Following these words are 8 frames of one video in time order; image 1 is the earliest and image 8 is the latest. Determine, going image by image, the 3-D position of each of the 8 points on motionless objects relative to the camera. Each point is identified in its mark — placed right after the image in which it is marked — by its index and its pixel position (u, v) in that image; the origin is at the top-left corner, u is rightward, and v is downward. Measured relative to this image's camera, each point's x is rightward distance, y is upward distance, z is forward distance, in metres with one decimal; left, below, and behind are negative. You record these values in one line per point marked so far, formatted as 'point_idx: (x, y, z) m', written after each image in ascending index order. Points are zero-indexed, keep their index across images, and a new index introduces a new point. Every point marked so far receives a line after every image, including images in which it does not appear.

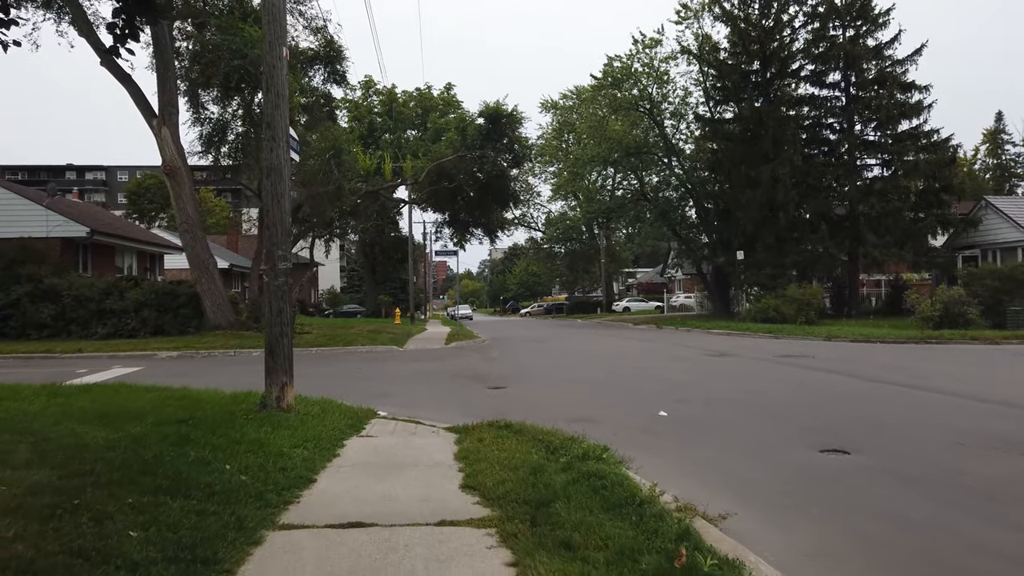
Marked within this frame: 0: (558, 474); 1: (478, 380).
0: (+0.3, -1.3, +5.2) m
1: (-0.4, -1.5, +12.5) m
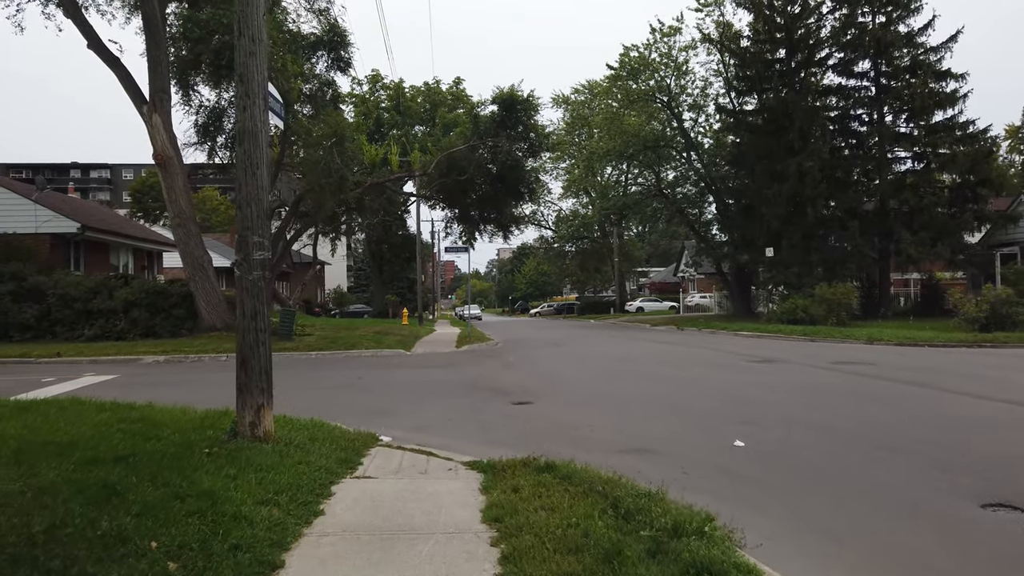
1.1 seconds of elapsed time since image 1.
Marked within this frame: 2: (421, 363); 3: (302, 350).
0: (+0.6, -1.2, +3.4) m
1: (-0.1, -1.5, +10.8) m
2: (-2.0, -1.6, +16.7) m
3: (-5.4, -1.6, +19.8) m
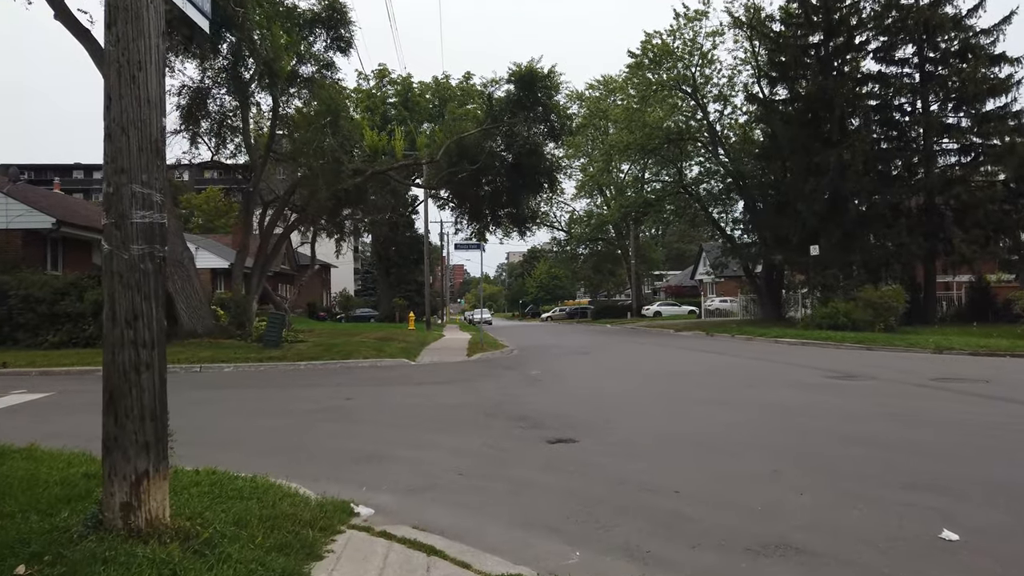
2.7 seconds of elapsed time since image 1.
0: (+0.9, -1.1, +0.7) m
1: (+0.3, -1.4, +8.0) m
2: (-1.5, -1.6, +14.0) m
3: (-5.0, -1.6, +17.2) m
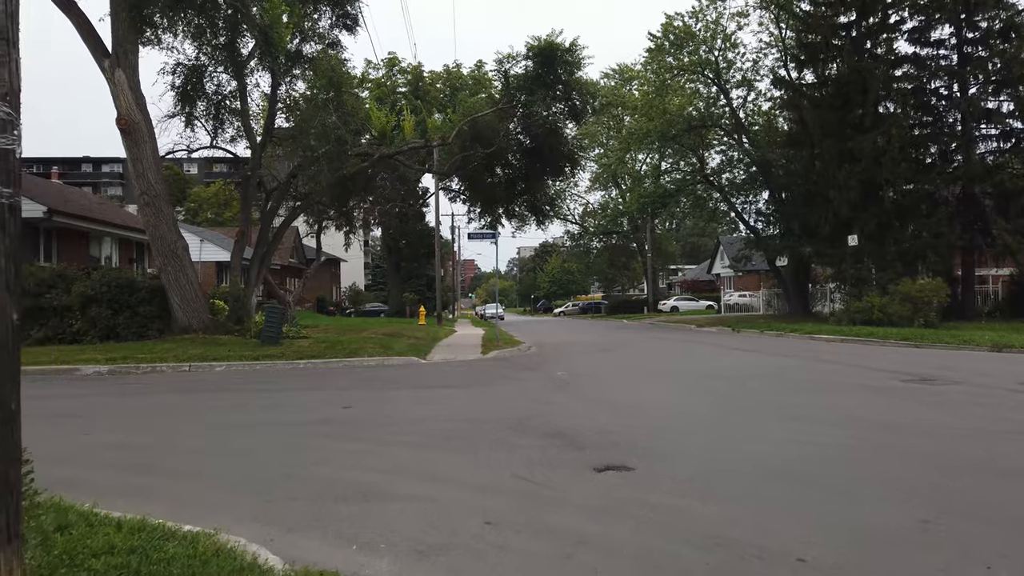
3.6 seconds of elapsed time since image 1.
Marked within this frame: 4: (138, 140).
0: (+1.0, -1.1, -0.9) m
1: (+0.6, -1.3, +6.5) m
2: (-1.2, -1.4, +12.5) m
3: (-4.6, -1.4, +15.7) m
4: (-9.2, +3.6, +19.0) m
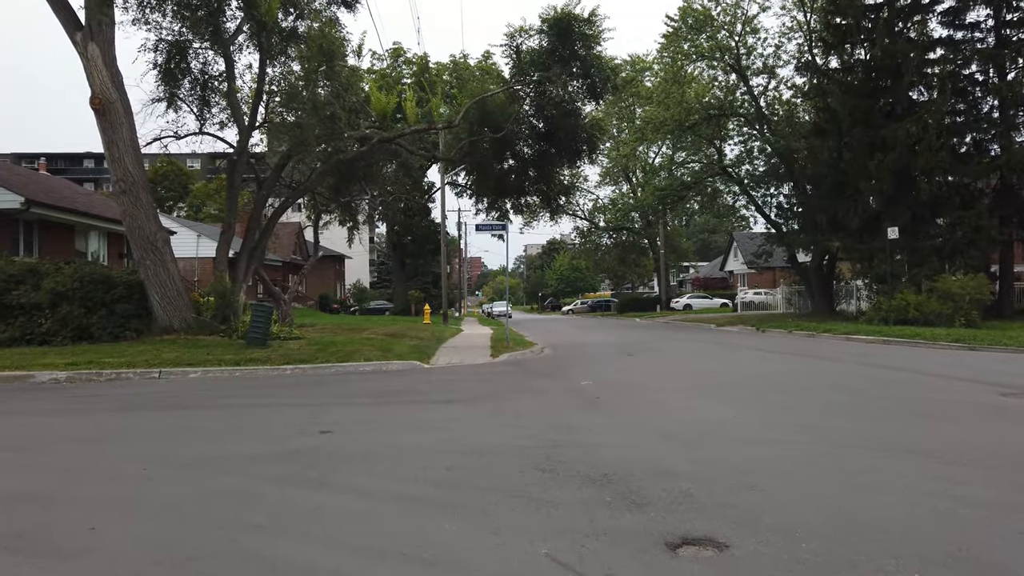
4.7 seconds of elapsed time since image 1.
0: (+1.2, -1.0, -2.7) m
1: (+0.8, -1.3, +4.7) m
2: (-1.0, -1.4, +10.7) m
3: (-4.3, -1.4, +13.9) m
4: (-8.9, +3.7, +17.3) m
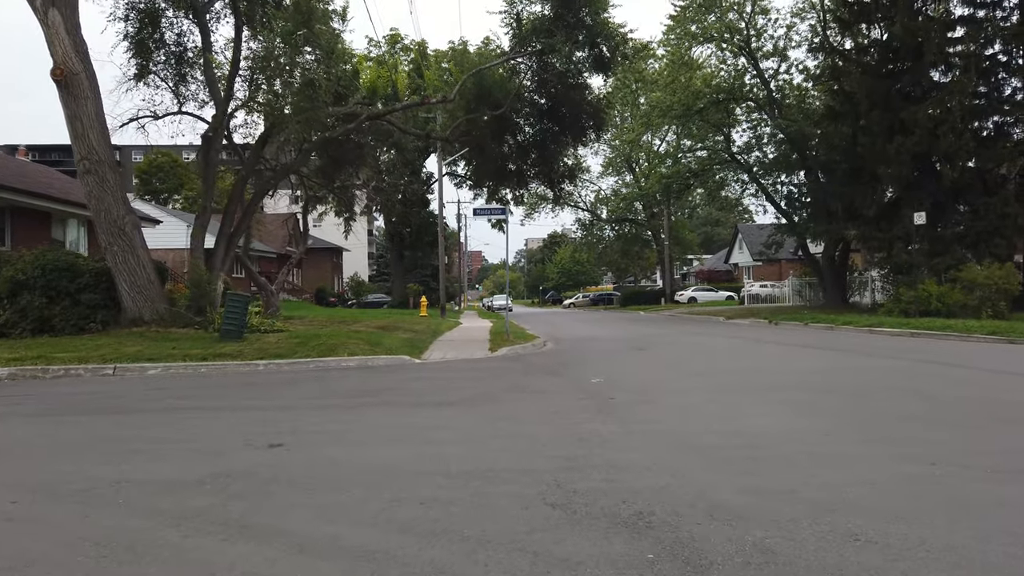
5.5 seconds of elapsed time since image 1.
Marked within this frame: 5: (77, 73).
0: (+1.1, -0.9, -4.1) m
1: (+0.7, -1.1, +3.3) m
2: (-1.0, -1.2, +9.3) m
3: (-4.3, -1.1, +12.5) m
4: (-8.9, +4.0, +15.8) m
5: (-8.9, +4.4, +15.7) m
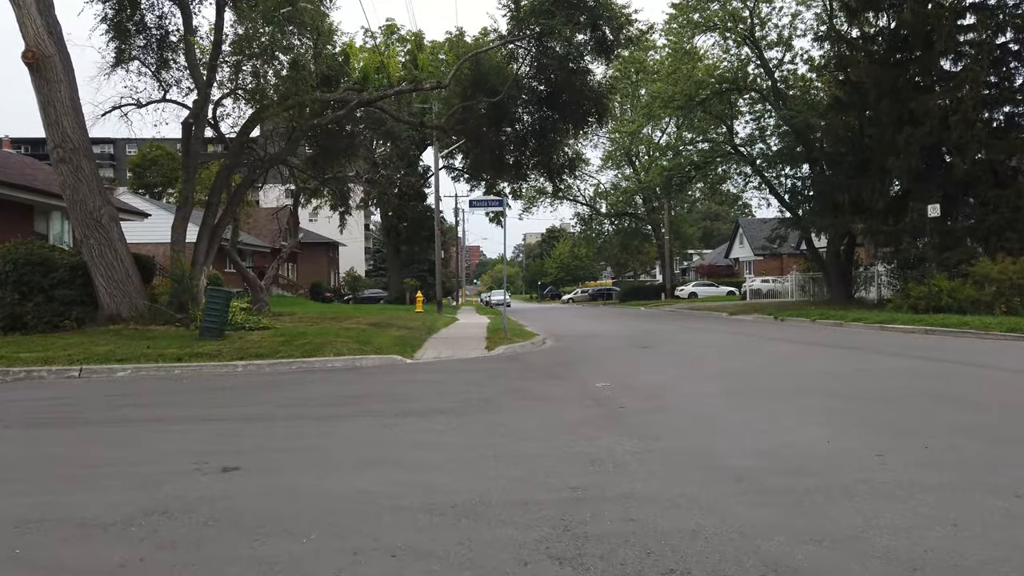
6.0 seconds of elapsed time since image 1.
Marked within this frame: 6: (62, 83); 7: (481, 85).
0: (+1.2, -1.0, -4.9) m
1: (+0.7, -1.1, +2.4) m
2: (-1.0, -1.1, +8.5) m
3: (-4.3, -1.1, +11.7) m
4: (-9.0, +4.1, +14.9) m
5: (-9.0, +4.5, +14.9) m
6: (-8.8, +4.0, +15.0) m
7: (-0.7, +4.9, +18.3) m
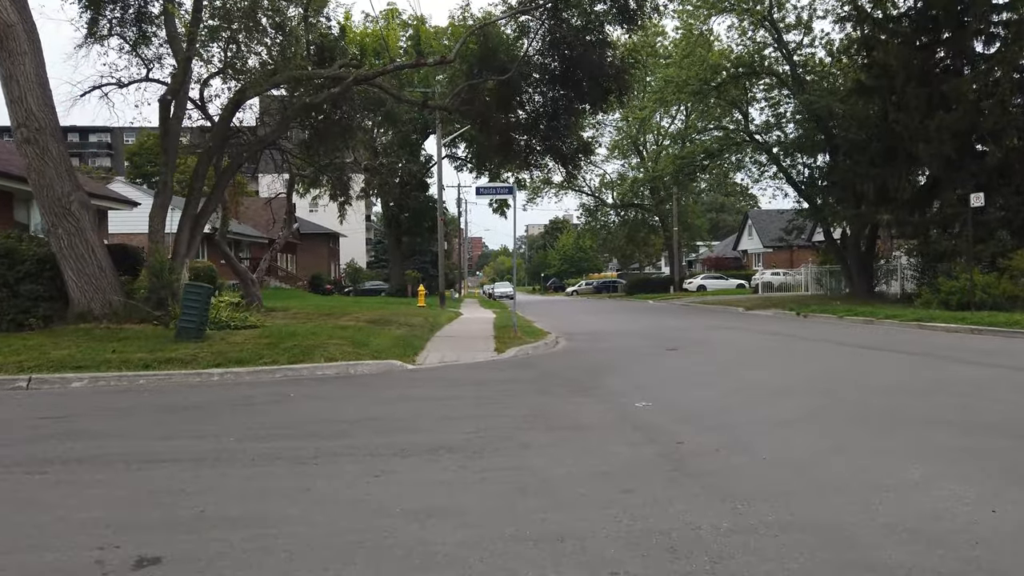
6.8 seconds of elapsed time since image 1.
0: (+1.3, -1.1, -6.4) m
1: (+0.9, -1.2, +1.0) m
2: (-0.8, -1.1, +7.0) m
3: (-4.1, -1.0, +10.2) m
4: (-8.8, +4.2, +13.5) m
5: (-8.7, +4.6, +13.4) m
6: (-8.6, +4.1, +13.6) m
7: (-0.5, +5.0, +16.8) m
